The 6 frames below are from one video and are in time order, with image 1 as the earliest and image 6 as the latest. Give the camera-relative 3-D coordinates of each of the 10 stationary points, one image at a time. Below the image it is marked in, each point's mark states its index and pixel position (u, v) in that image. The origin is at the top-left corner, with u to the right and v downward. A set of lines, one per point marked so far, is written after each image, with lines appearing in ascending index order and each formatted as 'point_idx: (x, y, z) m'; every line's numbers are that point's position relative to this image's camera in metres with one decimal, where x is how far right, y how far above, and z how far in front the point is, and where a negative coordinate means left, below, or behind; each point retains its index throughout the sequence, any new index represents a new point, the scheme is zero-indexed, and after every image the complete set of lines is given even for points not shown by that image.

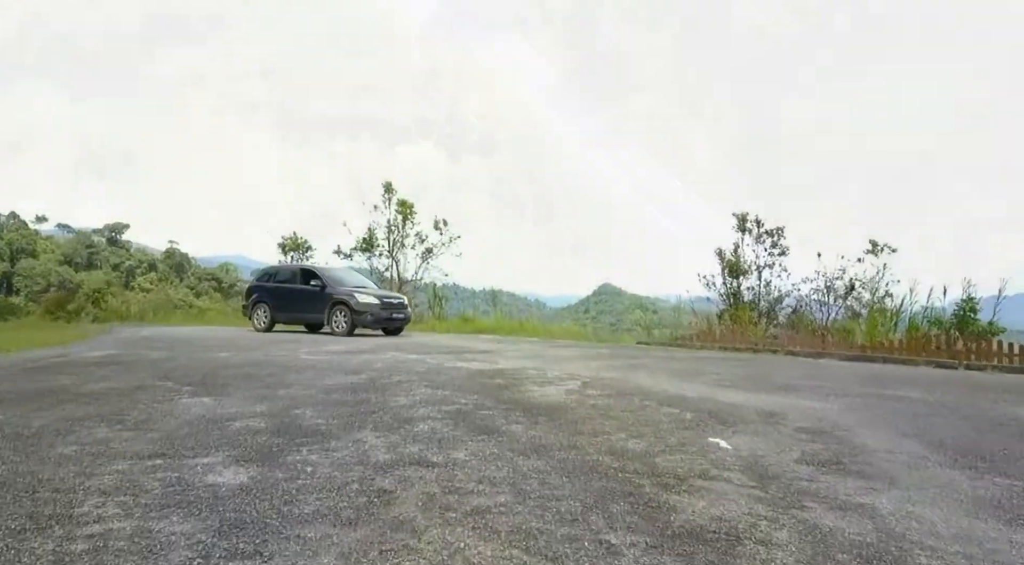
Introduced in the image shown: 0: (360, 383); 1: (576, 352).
0: (-1.1, -0.7, +4.7) m
1: (+0.7, -0.8, +7.3) m
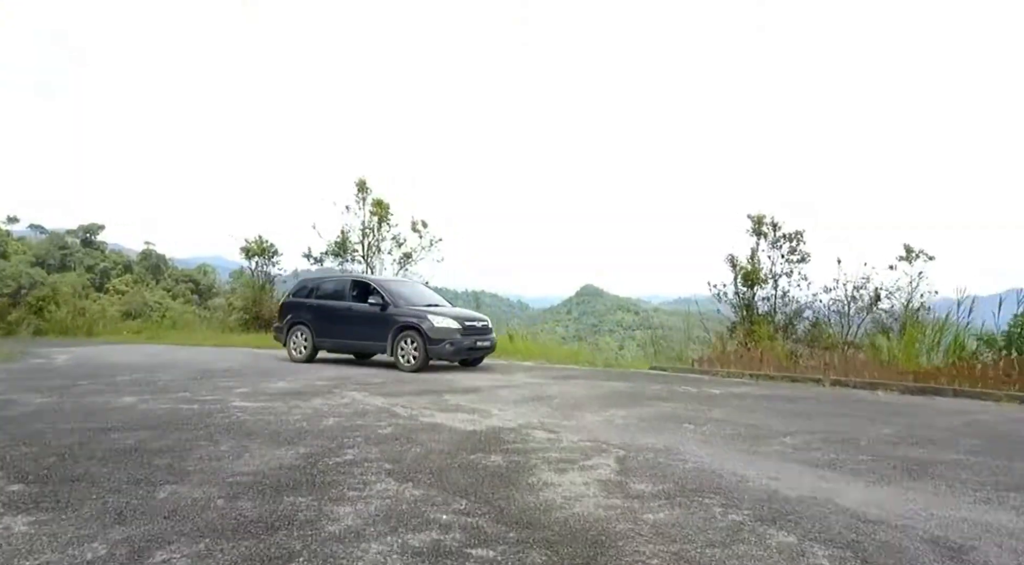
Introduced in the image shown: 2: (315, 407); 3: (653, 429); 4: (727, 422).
0: (-1.1, -0.9, +3.2) m
1: (+0.7, -0.9, +5.8) m
2: (-1.4, -0.9, +4.8) m
3: (+0.9, -0.9, +4.0) m
4: (+1.4, -0.9, +4.3) m
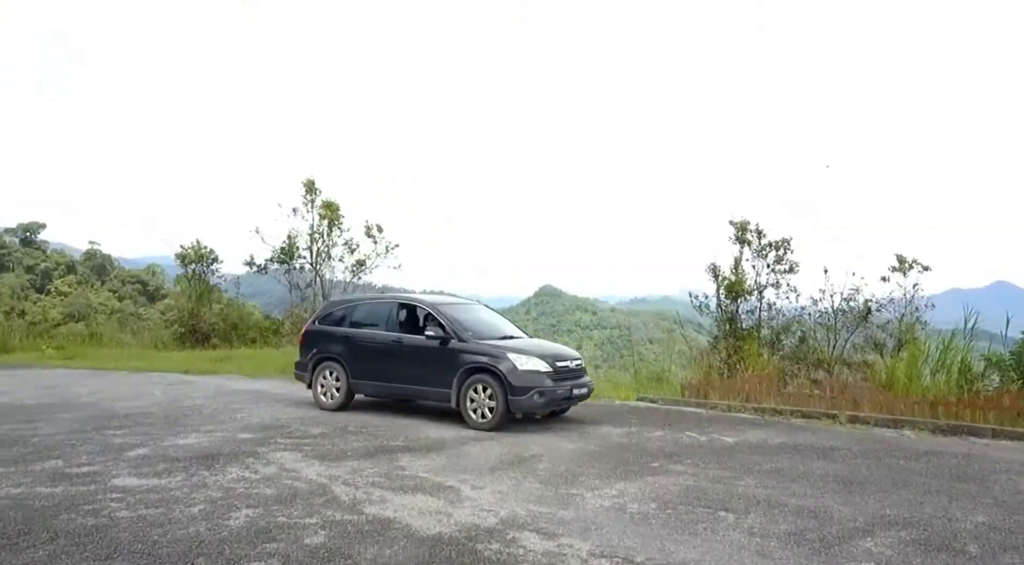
0: (-1.1, -1.1, +2.0) m
1: (+0.5, -1.1, +4.7) m
2: (-1.5, -1.1, +3.5) m
3: (+0.8, -1.1, +3.0) m
4: (+1.3, -1.1, +3.3) m
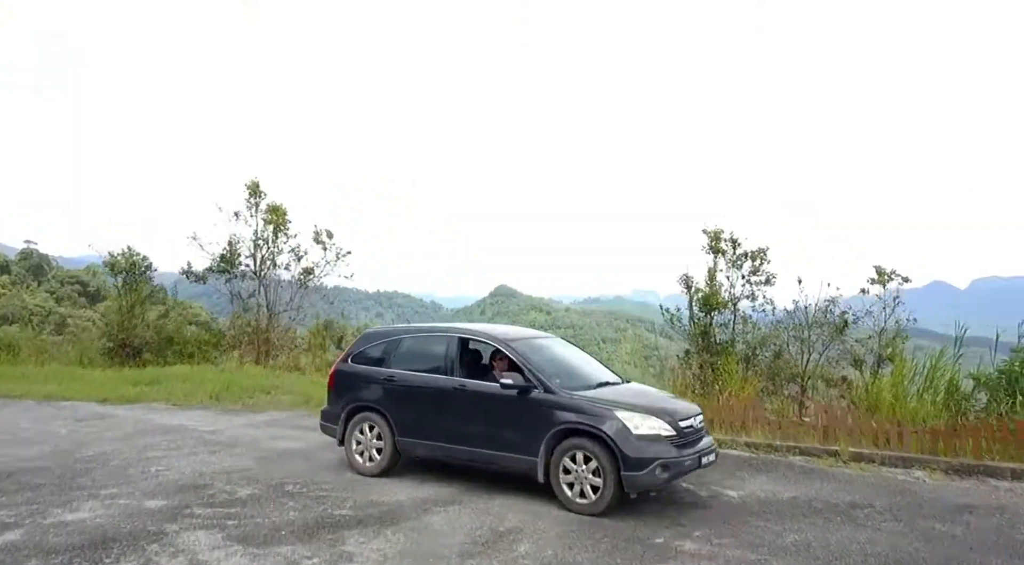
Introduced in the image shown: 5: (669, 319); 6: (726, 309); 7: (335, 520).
0: (-1.1, -1.3, +1.2) m
1: (+0.3, -1.3, +4.0) m
2: (-1.6, -1.3, +2.6) m
3: (+0.7, -1.3, +2.2) m
4: (+1.2, -1.3, +2.6) m
5: (+2.6, -0.6, +11.1) m
6: (+3.4, -0.4, +10.6) m
7: (-1.0, -1.4, +3.8) m
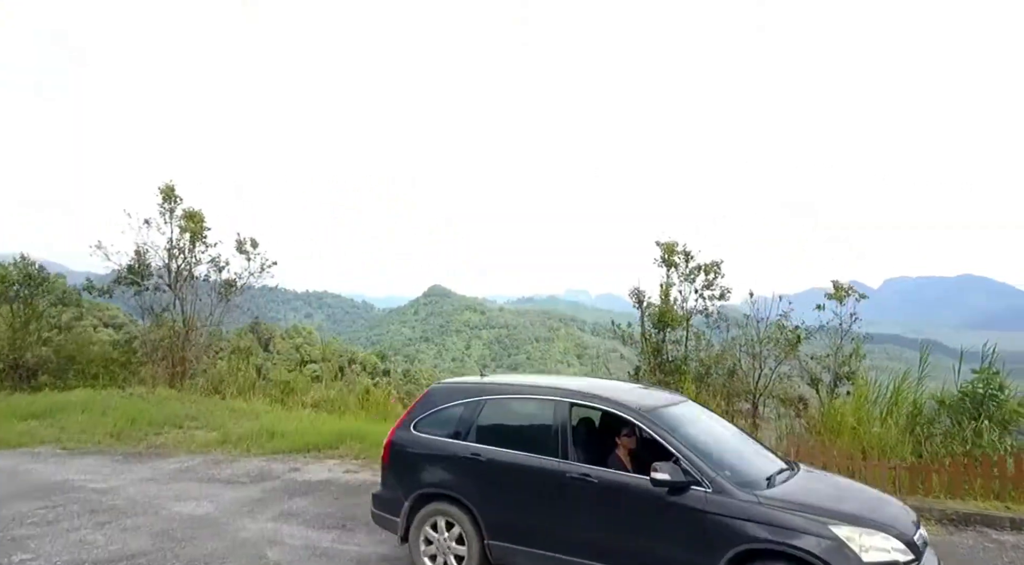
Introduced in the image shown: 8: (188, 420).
0: (-1.0, -1.5, +0.3) m
1: (+0.1, -1.6, +3.2) m
2: (-1.7, -1.6, +1.7) m
3: (+0.7, -1.5, +1.6) m
4: (+1.2, -1.6, +2.0) m
5: (+1.8, -0.9, +10.6) m
6: (+2.6, -0.6, +10.1) m
7: (-1.2, -1.6, +3.0) m
8: (-4.5, -1.9, +9.3) m
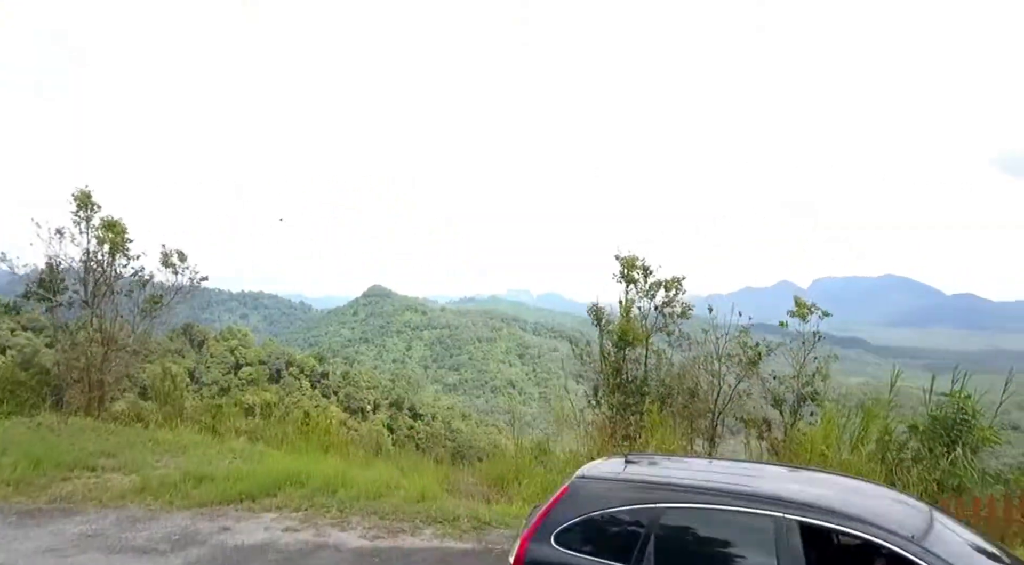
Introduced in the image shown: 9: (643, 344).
0: (-0.8, -1.8, -0.3) m
1: (0.0, -1.8, +2.7) m
2: (-1.6, -1.8, +1.0) m
3: (+0.8, -1.8, +1.0) m
4: (+1.2, -1.8, +1.5) m
5: (+1.0, -1.1, +10.1) m
6: (+1.9, -0.9, +9.7) m
7: (-1.2, -1.9, +2.3) m
8: (-5.1, -2.2, +8.3) m
9: (+1.9, -0.9, +9.7) m
